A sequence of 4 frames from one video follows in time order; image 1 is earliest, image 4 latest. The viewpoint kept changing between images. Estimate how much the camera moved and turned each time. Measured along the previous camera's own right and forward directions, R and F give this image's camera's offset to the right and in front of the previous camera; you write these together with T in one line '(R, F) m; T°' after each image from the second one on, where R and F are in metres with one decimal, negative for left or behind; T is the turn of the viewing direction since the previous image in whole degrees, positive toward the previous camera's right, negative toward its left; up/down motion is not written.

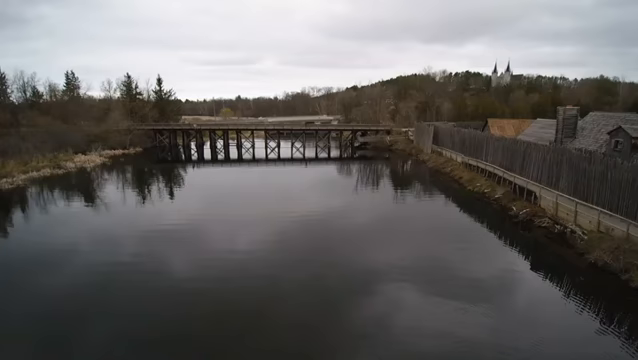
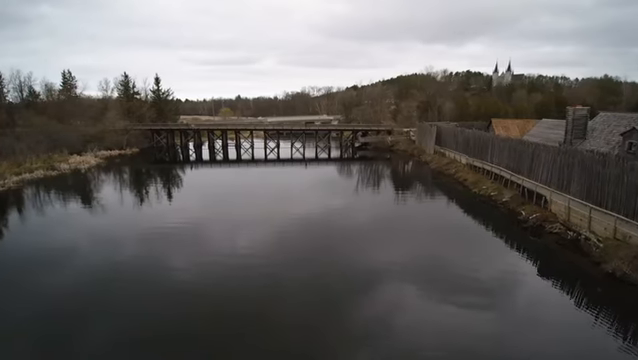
(0.0, +0.1) m; 0°
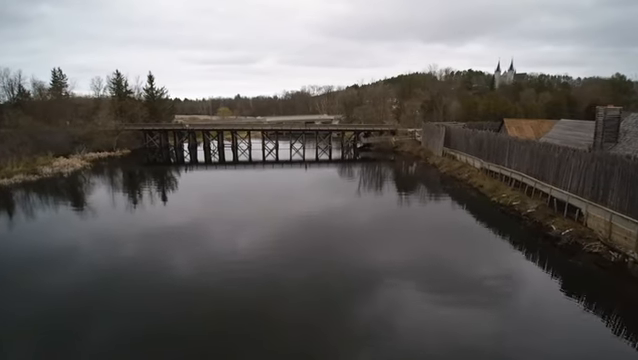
(0.0, +0.2) m; 0°
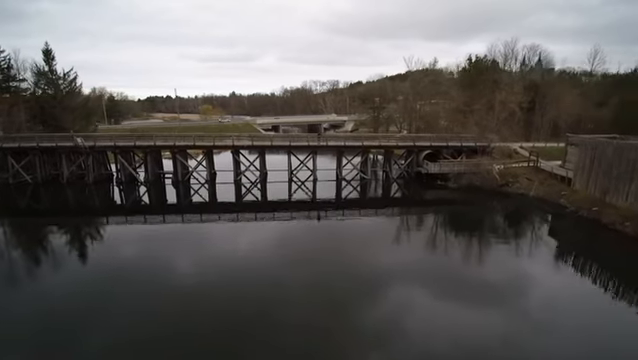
(-0.2, +2.0) m; 0°
